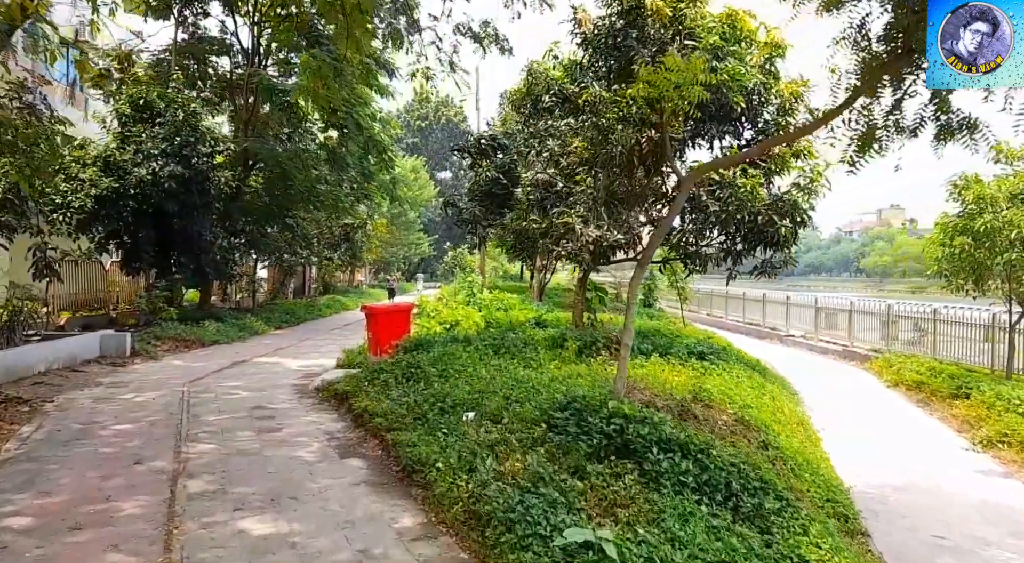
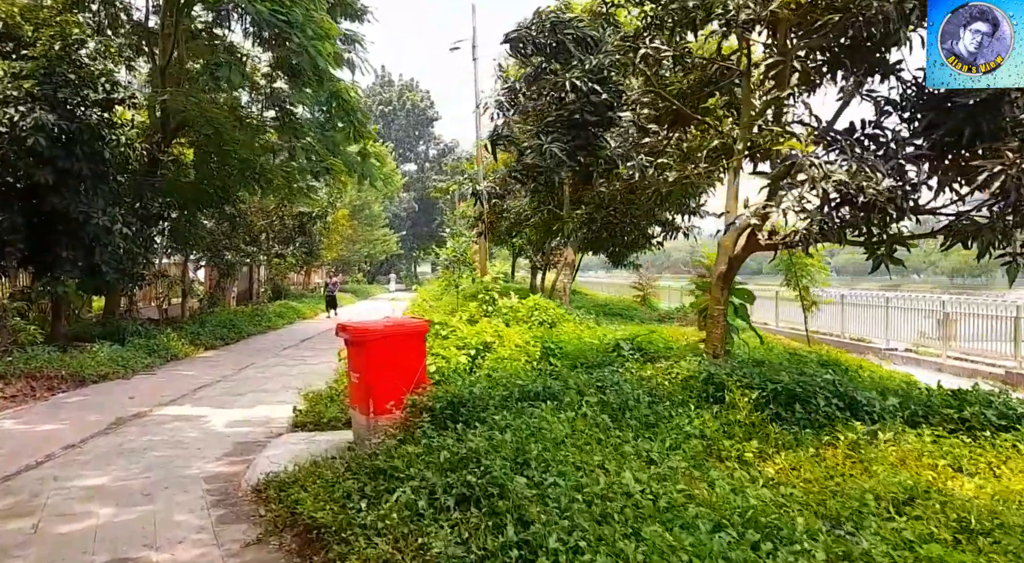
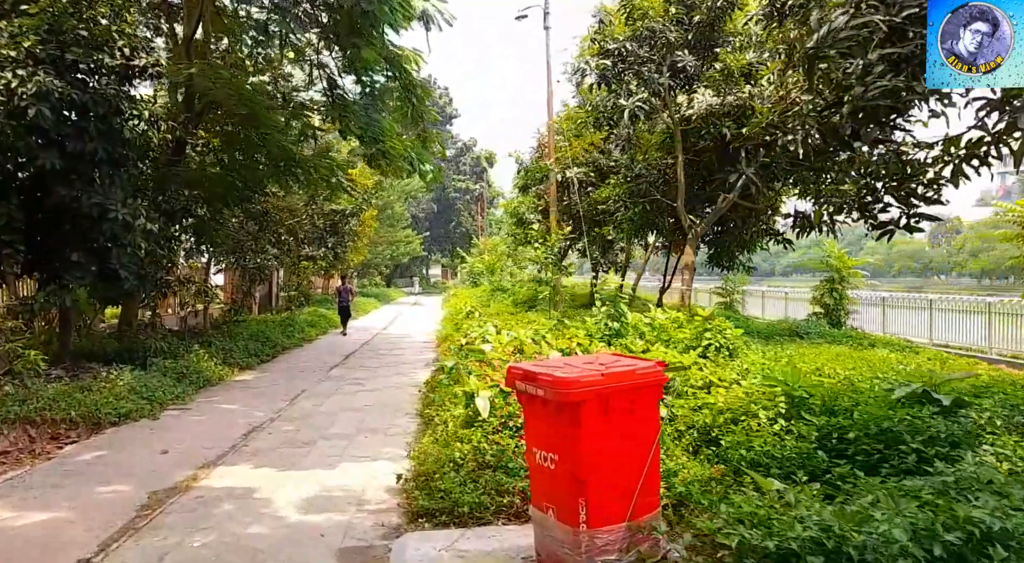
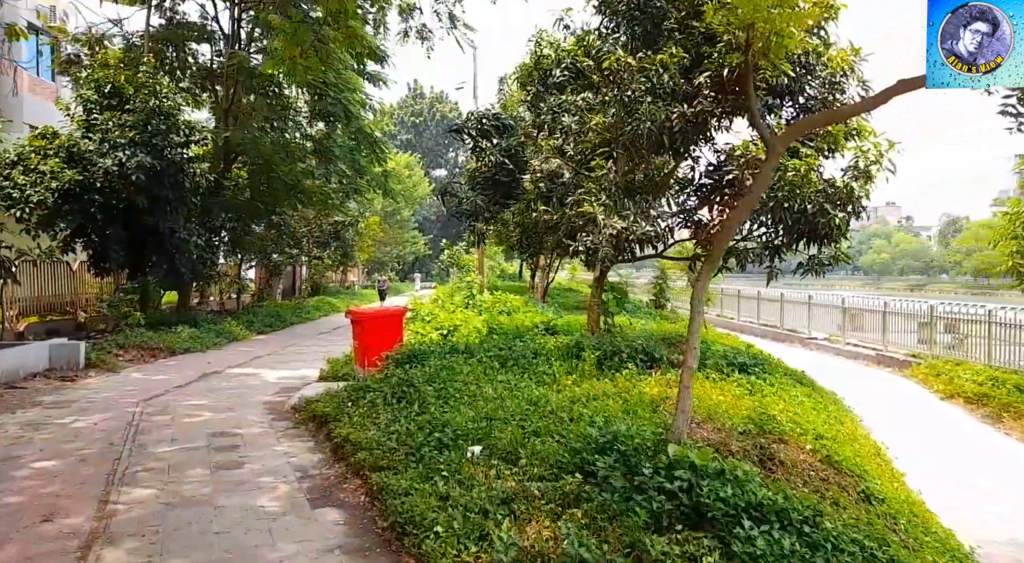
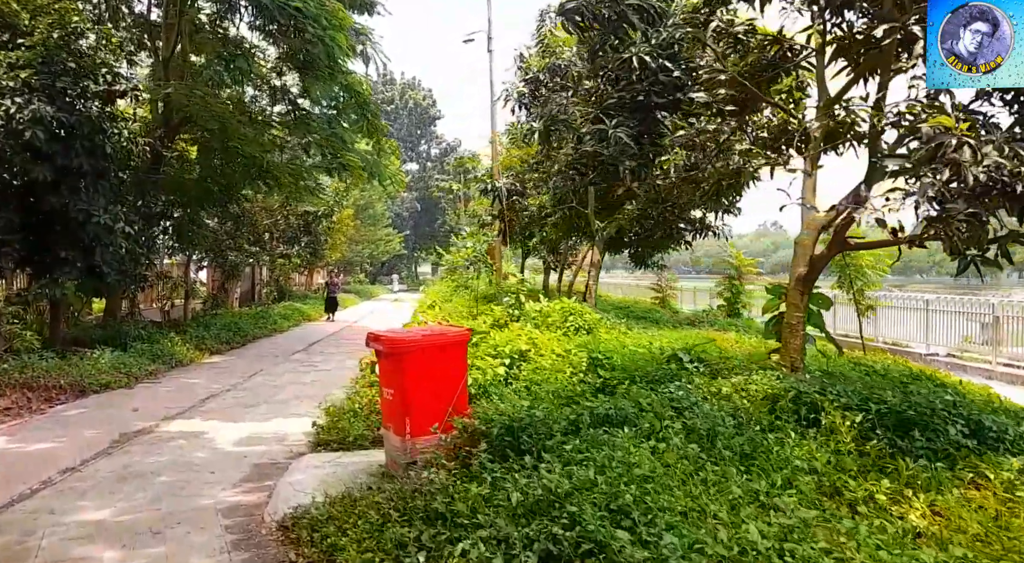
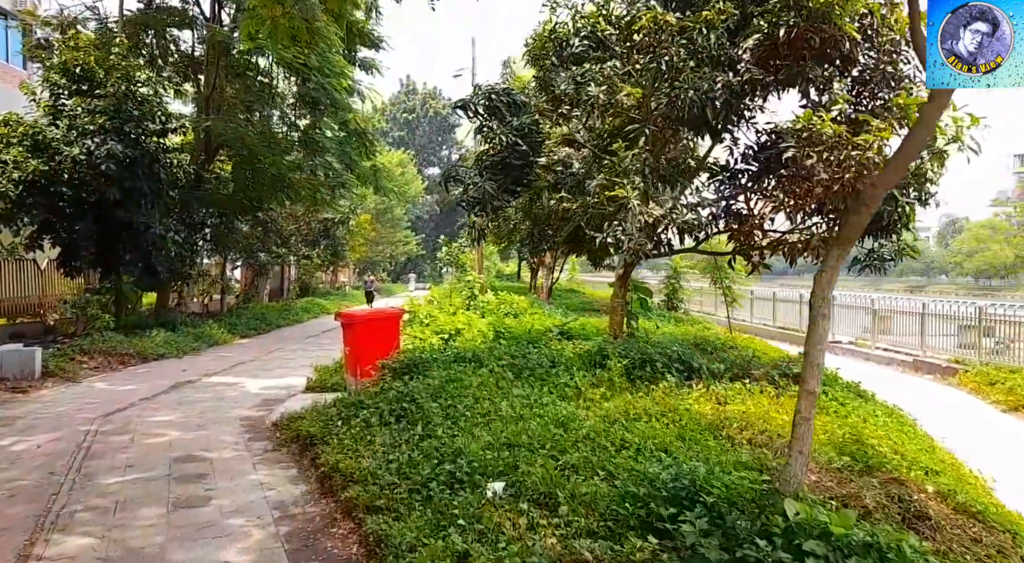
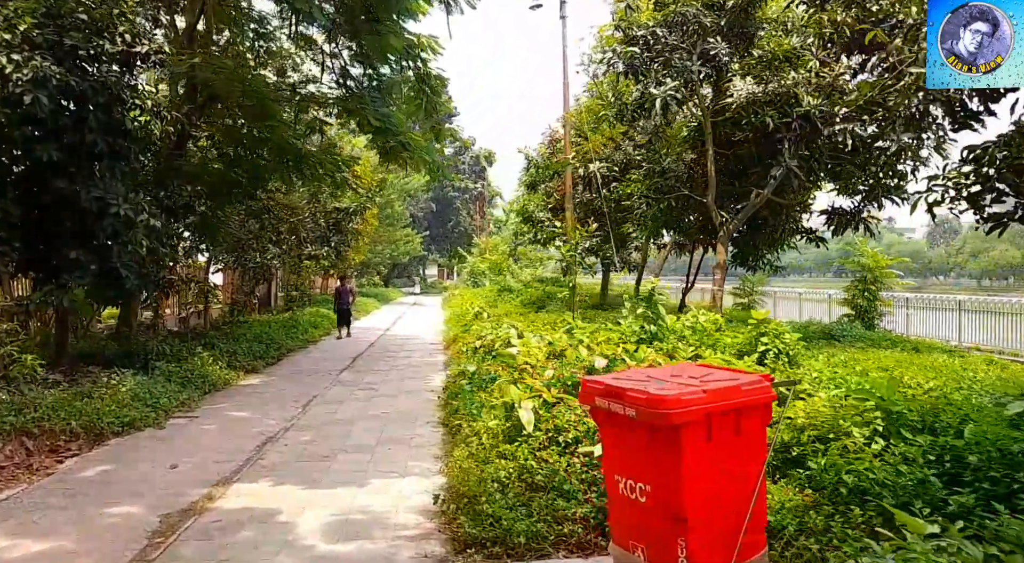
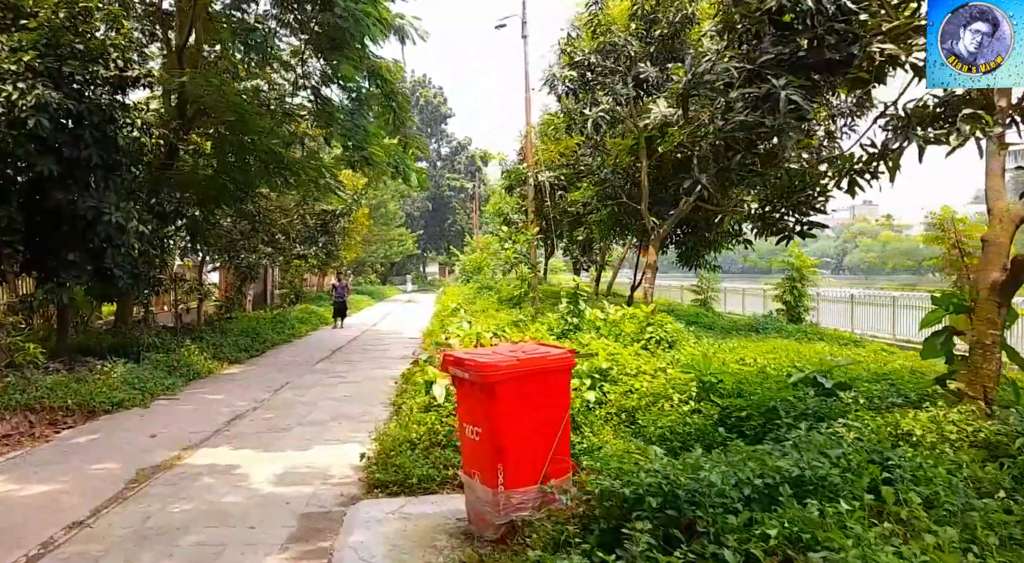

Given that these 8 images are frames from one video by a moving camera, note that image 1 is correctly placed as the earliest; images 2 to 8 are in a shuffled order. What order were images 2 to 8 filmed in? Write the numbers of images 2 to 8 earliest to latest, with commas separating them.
4, 6, 2, 5, 8, 3, 7
